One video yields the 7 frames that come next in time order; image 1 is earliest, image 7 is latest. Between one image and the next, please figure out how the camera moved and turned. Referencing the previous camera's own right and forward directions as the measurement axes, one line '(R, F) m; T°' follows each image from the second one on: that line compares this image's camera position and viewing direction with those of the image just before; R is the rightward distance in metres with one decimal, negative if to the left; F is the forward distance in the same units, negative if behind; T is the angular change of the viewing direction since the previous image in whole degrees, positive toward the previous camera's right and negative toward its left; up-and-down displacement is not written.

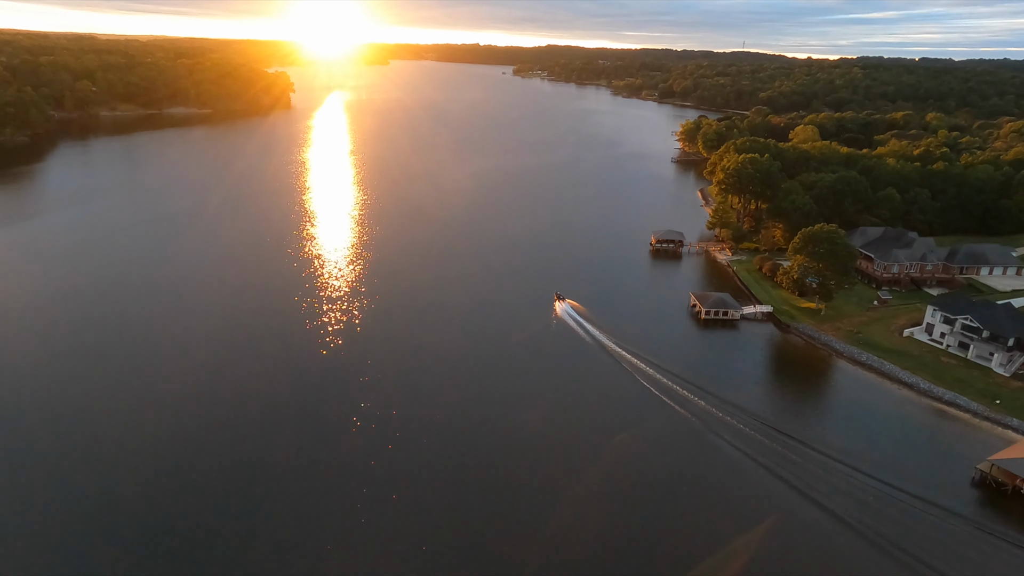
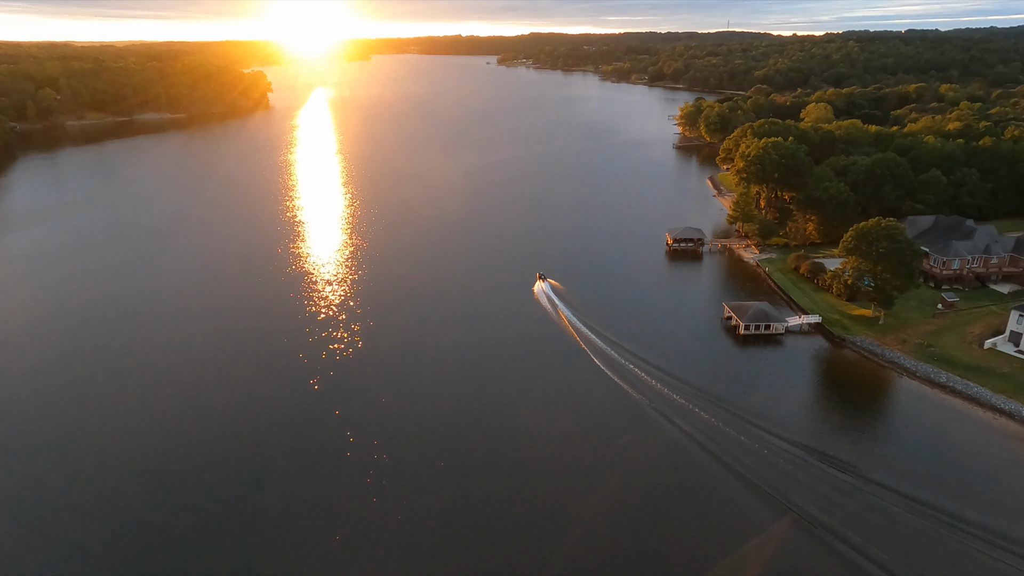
(-0.3, +3.6) m; +1°
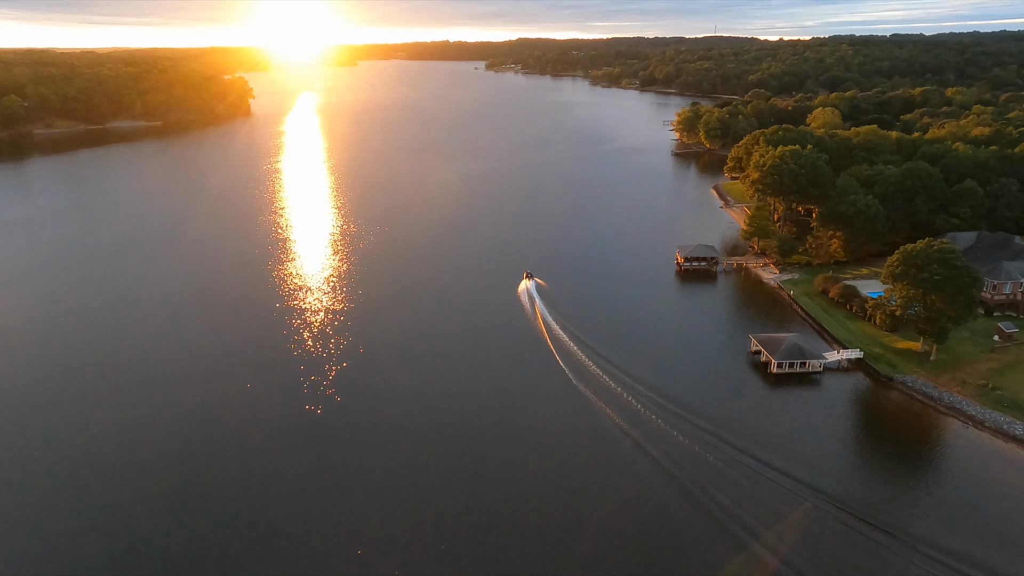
(-0.2, +2.8) m; +1°
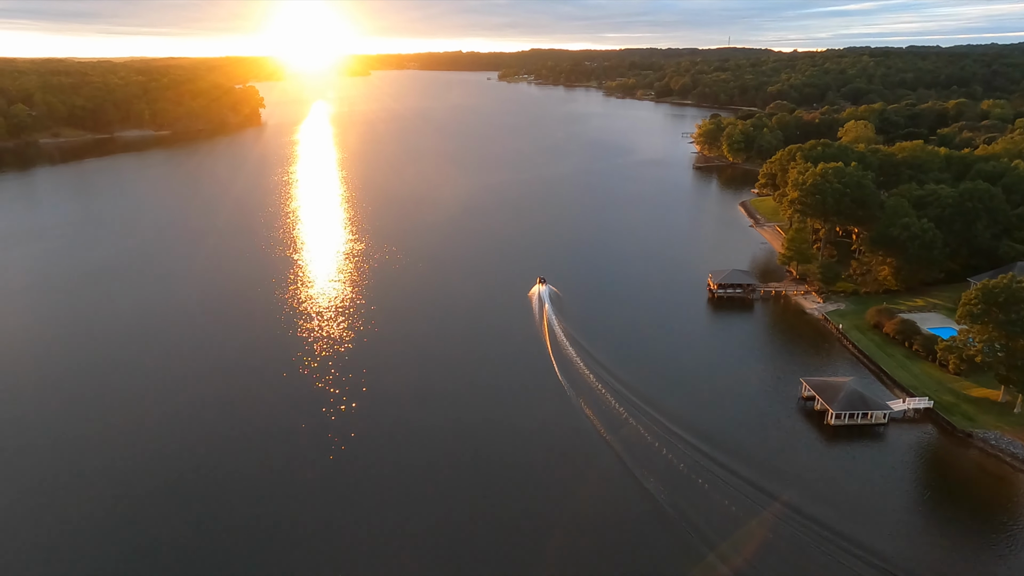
(-0.3, +2.2) m; -1°
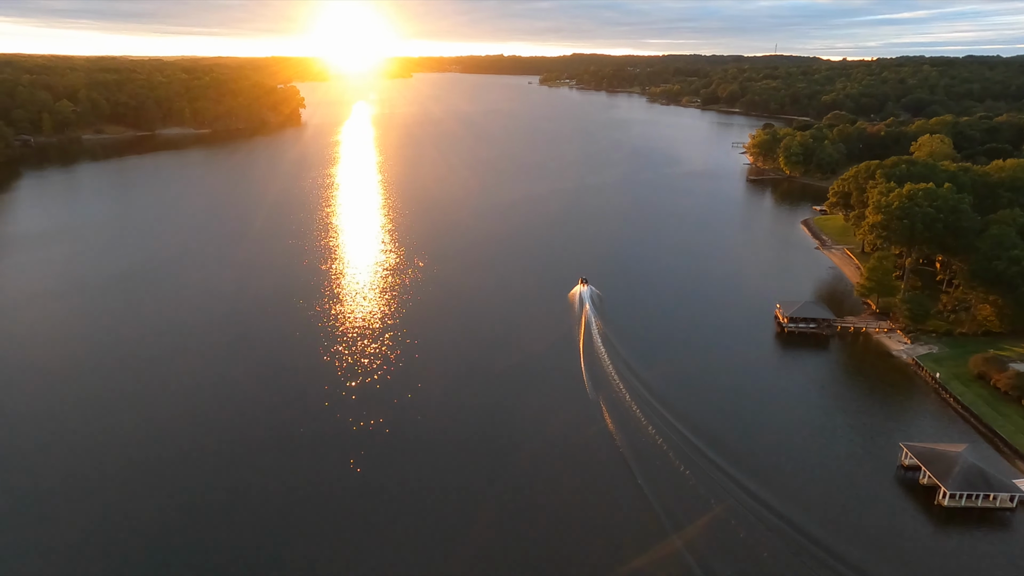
(-0.4, +2.3) m; -3°
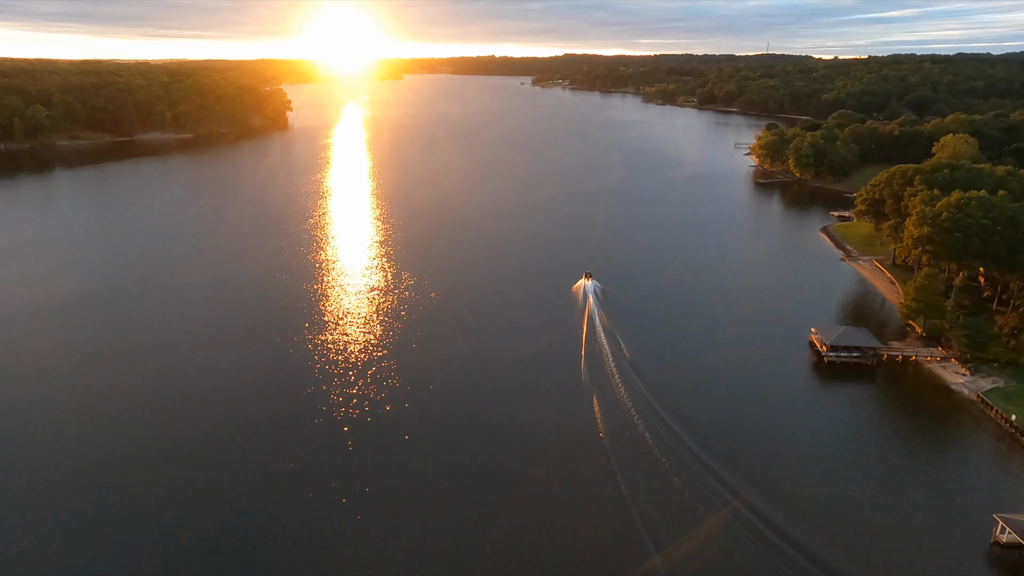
(-0.3, +2.7) m; +1°
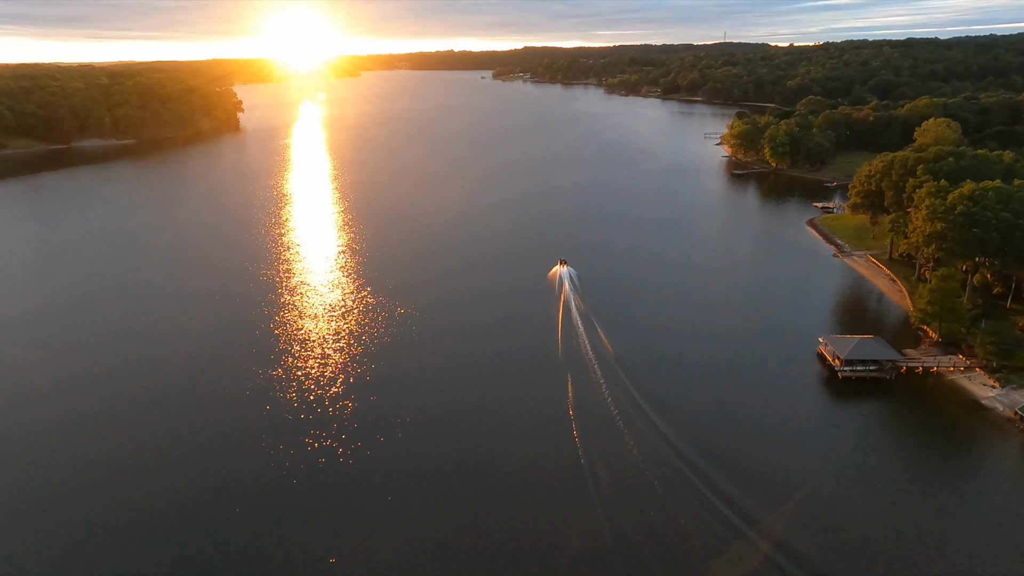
(-0.2, +2.5) m; +3°
